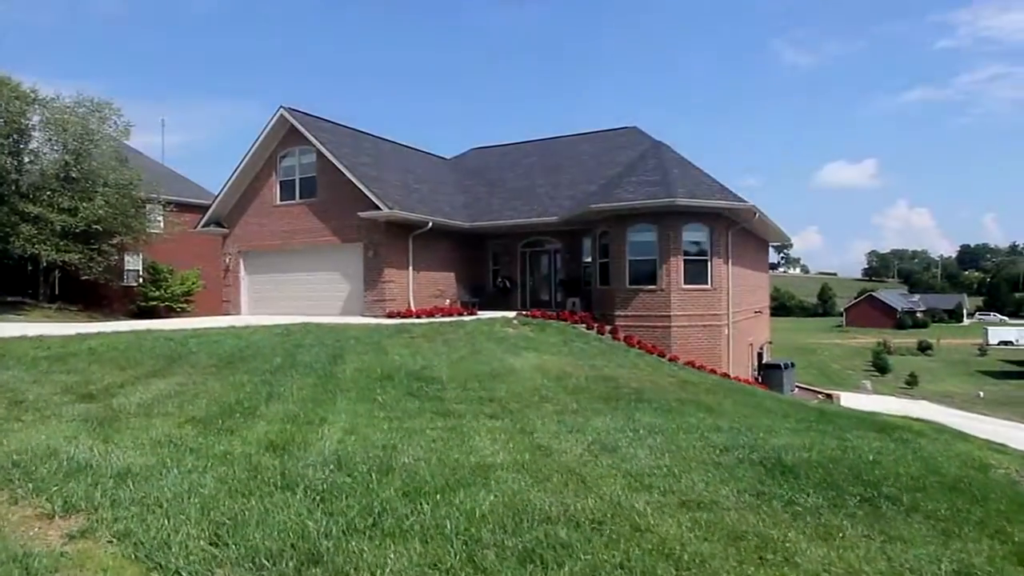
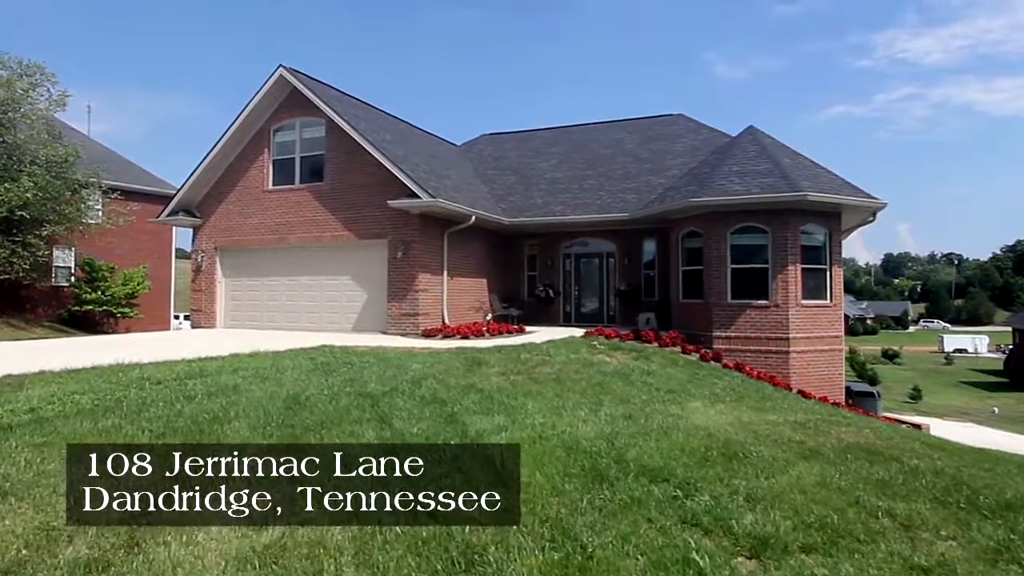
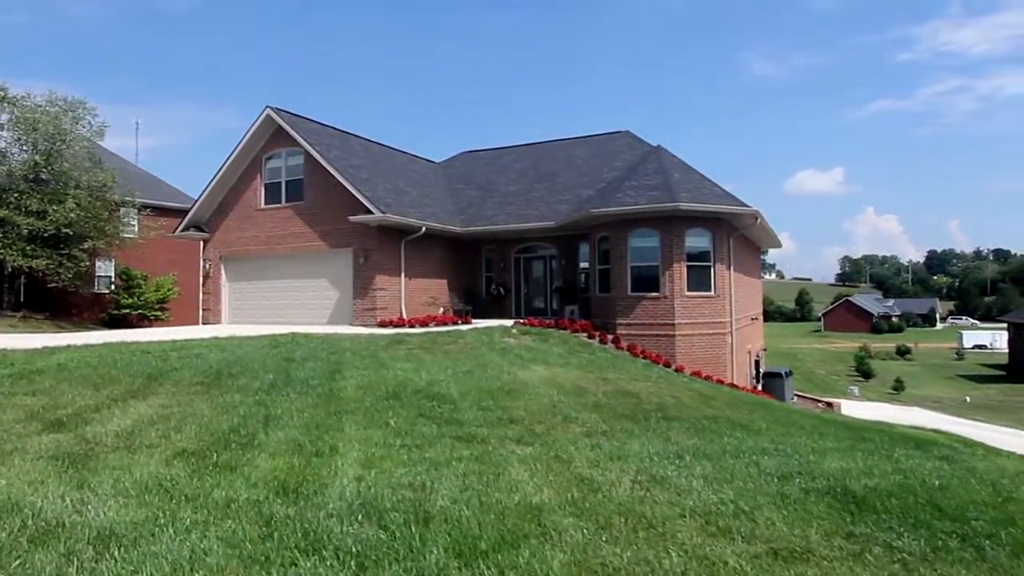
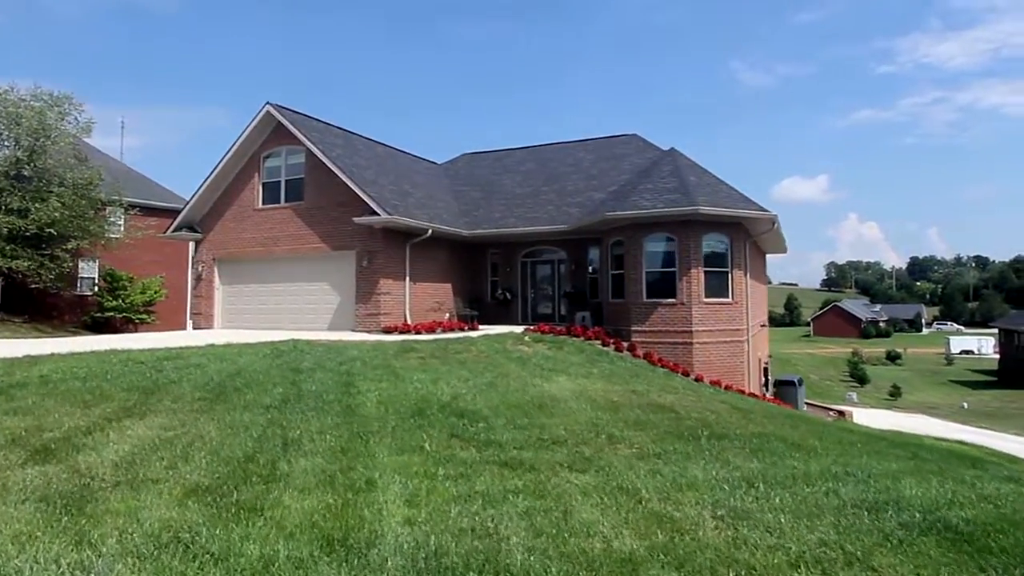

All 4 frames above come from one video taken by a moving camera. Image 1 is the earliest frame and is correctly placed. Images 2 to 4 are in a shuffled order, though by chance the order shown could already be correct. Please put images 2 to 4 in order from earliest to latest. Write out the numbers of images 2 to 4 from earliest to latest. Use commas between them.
3, 4, 2
